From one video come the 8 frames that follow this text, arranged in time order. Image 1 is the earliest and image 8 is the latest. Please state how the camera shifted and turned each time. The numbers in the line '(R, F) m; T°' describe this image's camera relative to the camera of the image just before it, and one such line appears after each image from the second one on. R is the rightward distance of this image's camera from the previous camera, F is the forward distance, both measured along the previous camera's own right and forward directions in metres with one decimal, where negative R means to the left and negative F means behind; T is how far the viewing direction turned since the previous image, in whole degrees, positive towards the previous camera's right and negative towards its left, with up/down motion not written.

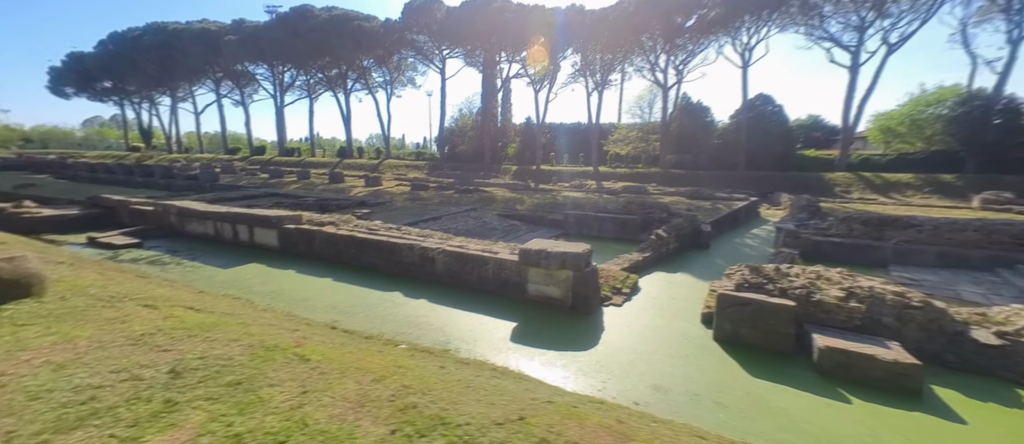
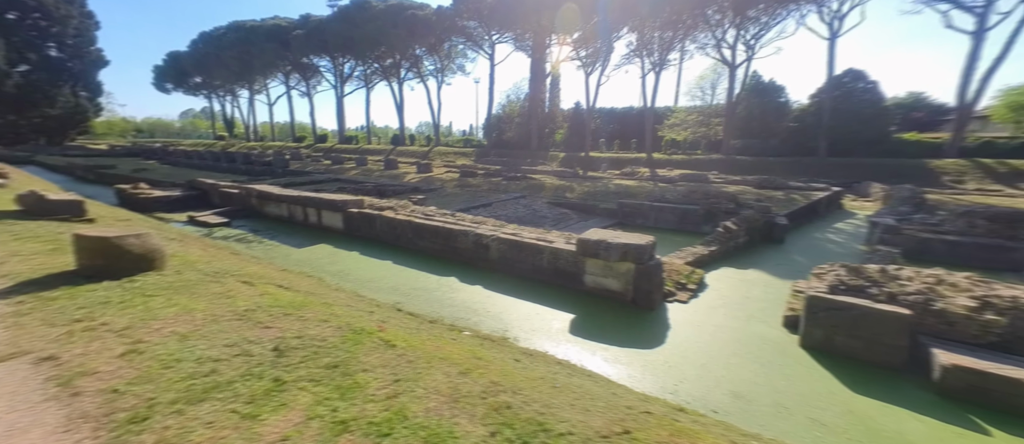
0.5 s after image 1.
(-0.2, +0.1) m; -7°
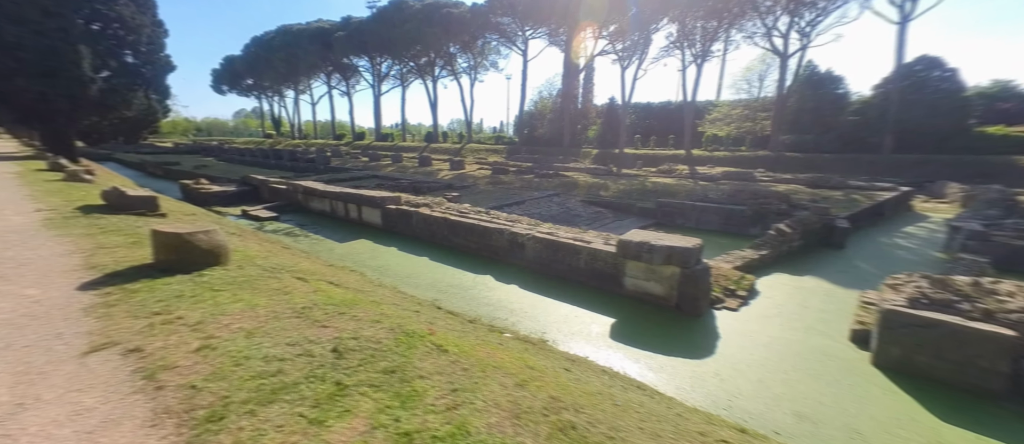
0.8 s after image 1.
(-0.1, 0.0) m; -5°
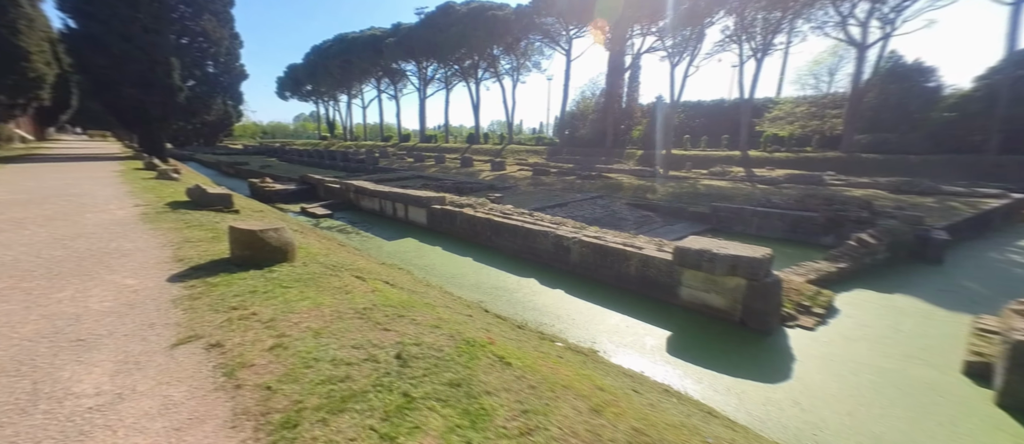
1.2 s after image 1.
(-0.1, +0.1) m; -6°
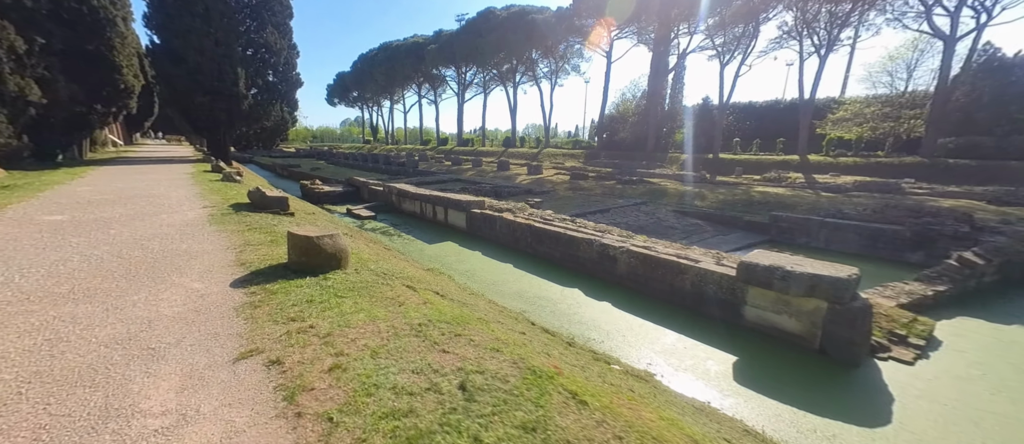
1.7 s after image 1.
(-0.2, +0.1) m; -6°
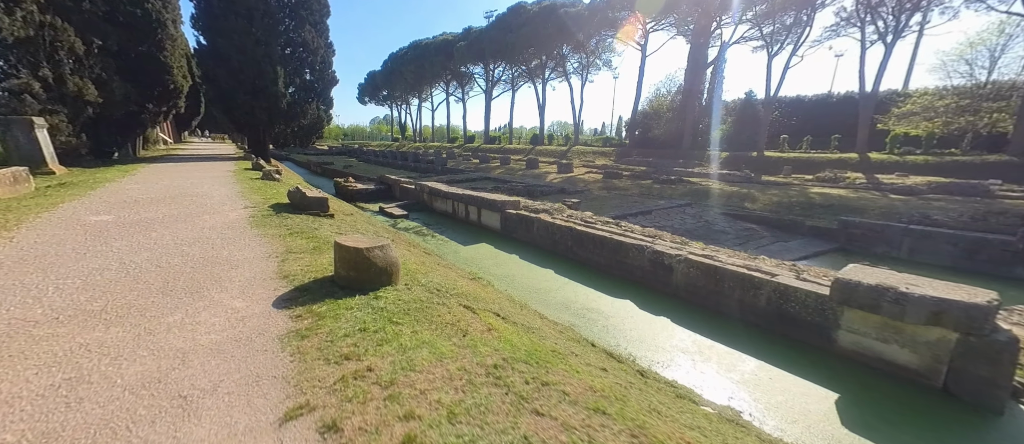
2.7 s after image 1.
(-0.3, +0.4) m; -4°
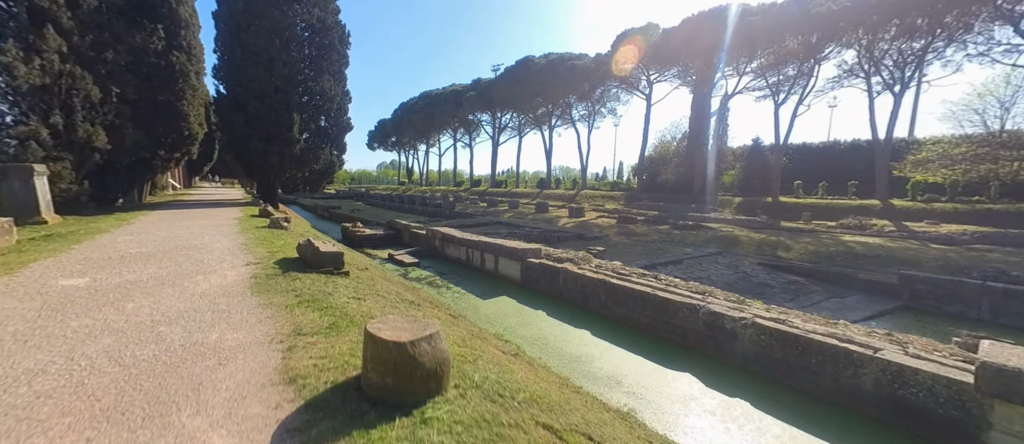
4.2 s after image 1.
(-0.4, +0.6) m; 0°
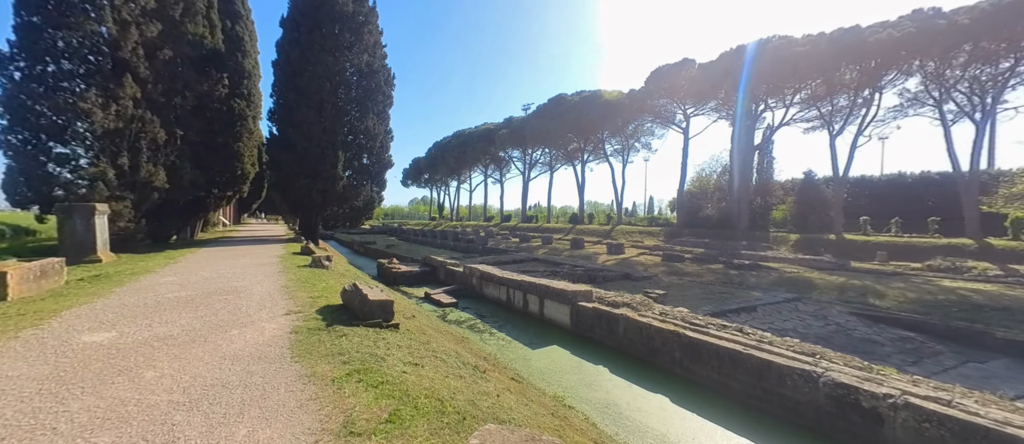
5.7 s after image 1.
(-0.5, +0.6) m; -5°
